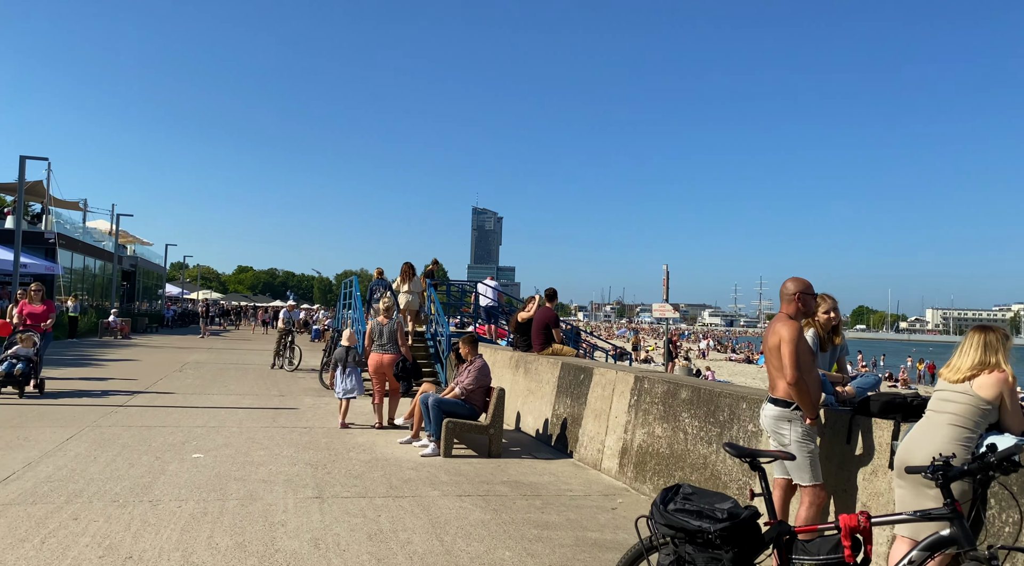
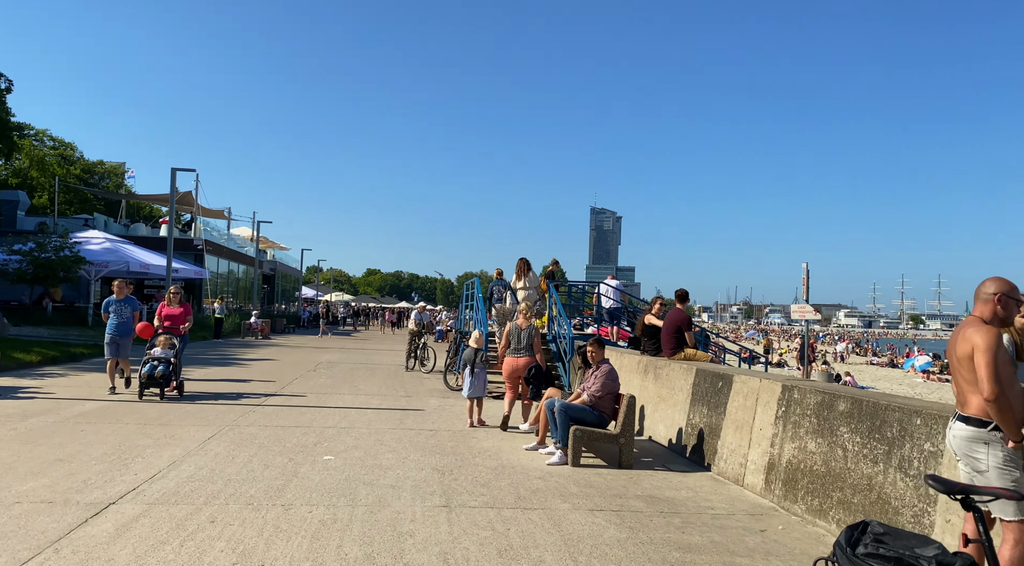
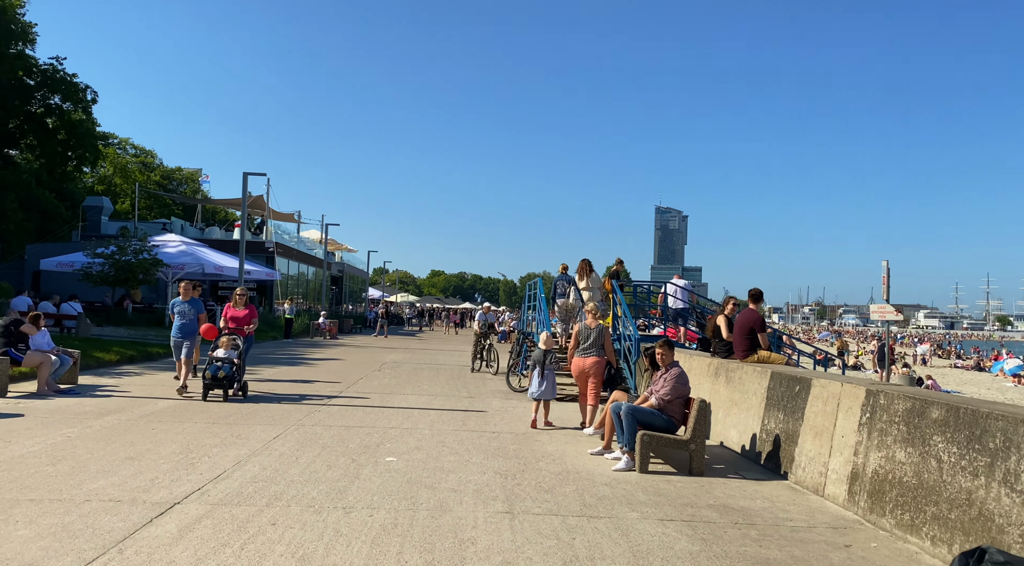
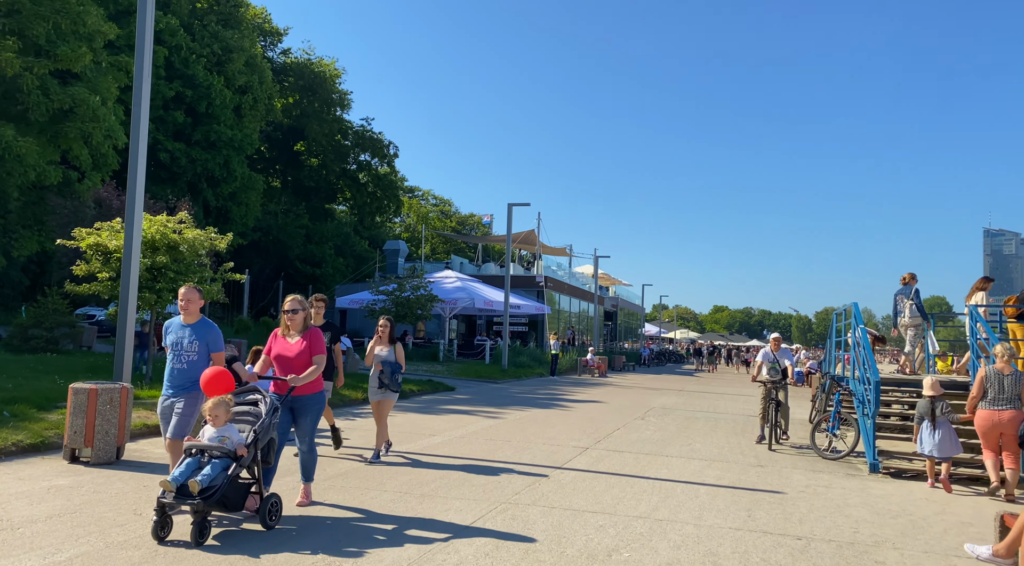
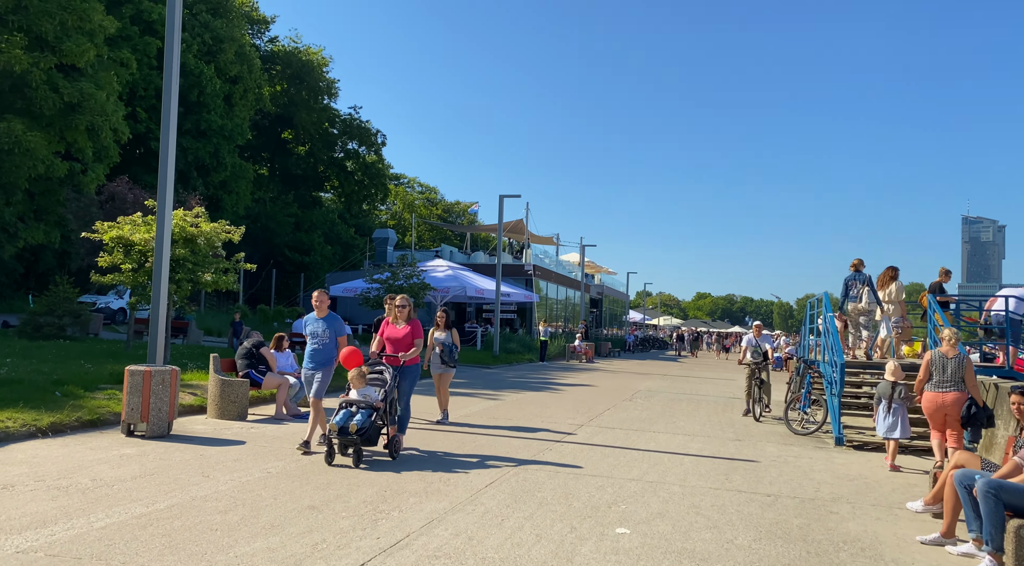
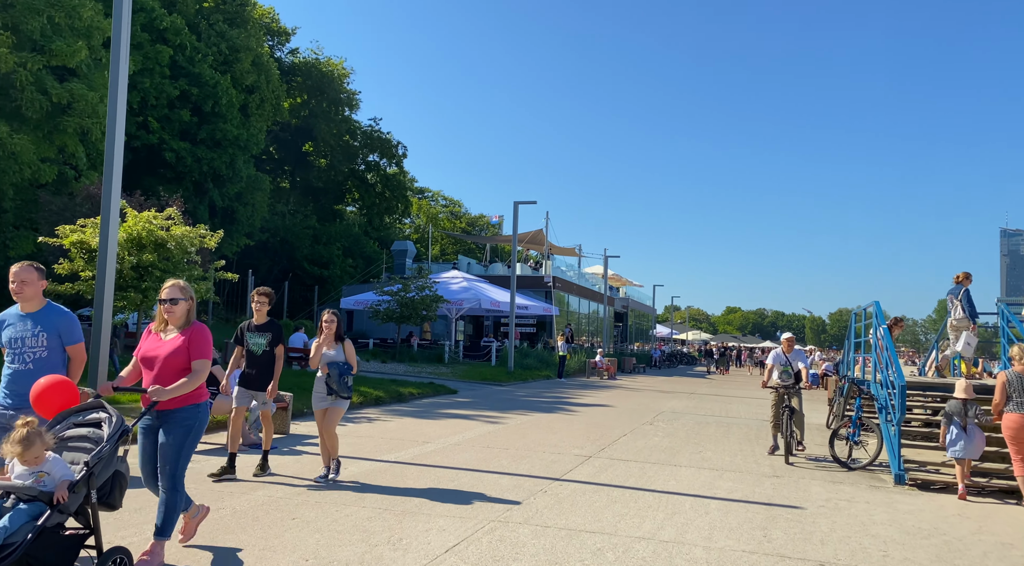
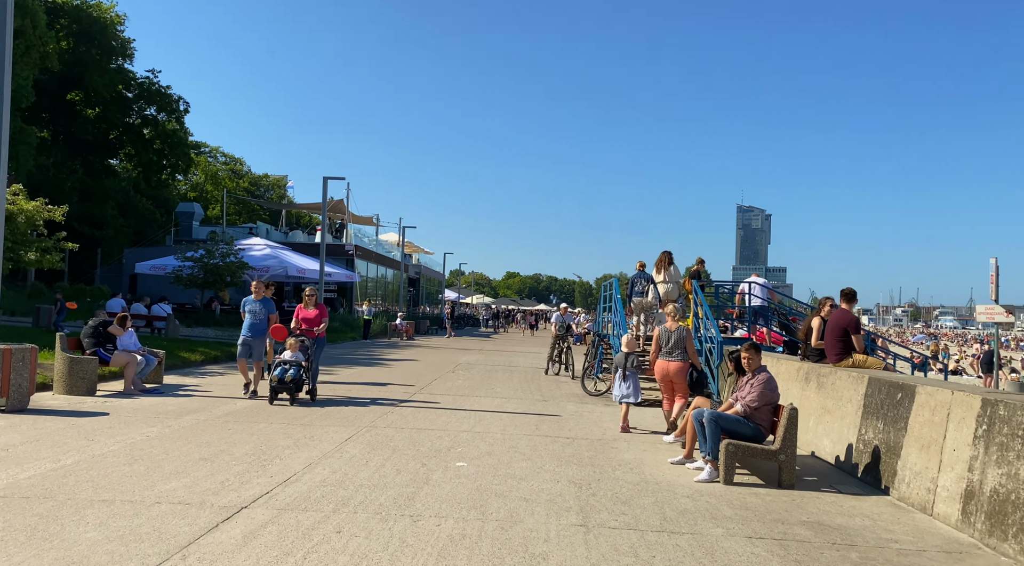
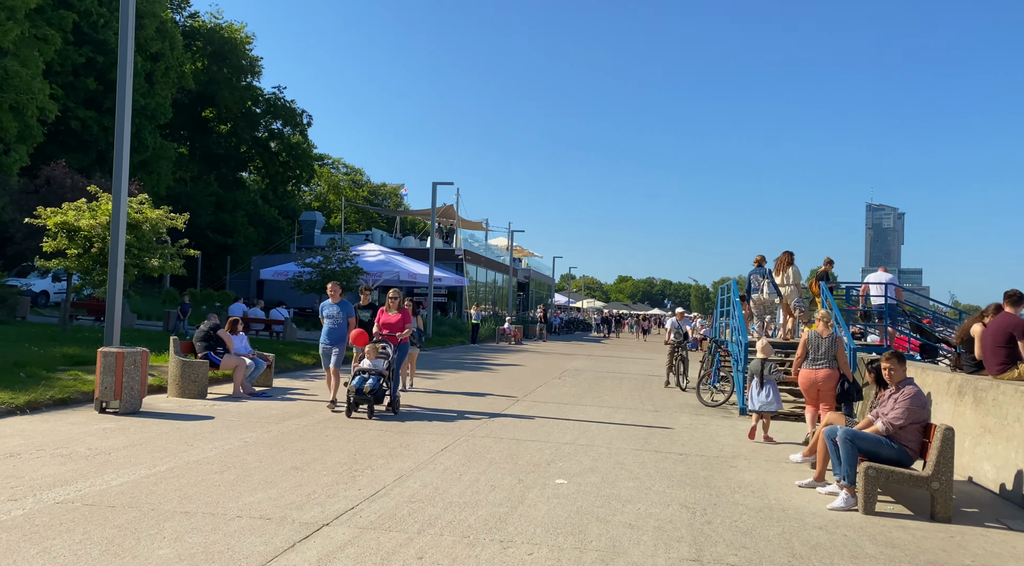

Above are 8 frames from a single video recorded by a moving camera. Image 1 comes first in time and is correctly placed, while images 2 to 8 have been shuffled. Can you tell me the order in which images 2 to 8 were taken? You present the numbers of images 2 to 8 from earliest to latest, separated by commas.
2, 3, 7, 8, 5, 4, 6
